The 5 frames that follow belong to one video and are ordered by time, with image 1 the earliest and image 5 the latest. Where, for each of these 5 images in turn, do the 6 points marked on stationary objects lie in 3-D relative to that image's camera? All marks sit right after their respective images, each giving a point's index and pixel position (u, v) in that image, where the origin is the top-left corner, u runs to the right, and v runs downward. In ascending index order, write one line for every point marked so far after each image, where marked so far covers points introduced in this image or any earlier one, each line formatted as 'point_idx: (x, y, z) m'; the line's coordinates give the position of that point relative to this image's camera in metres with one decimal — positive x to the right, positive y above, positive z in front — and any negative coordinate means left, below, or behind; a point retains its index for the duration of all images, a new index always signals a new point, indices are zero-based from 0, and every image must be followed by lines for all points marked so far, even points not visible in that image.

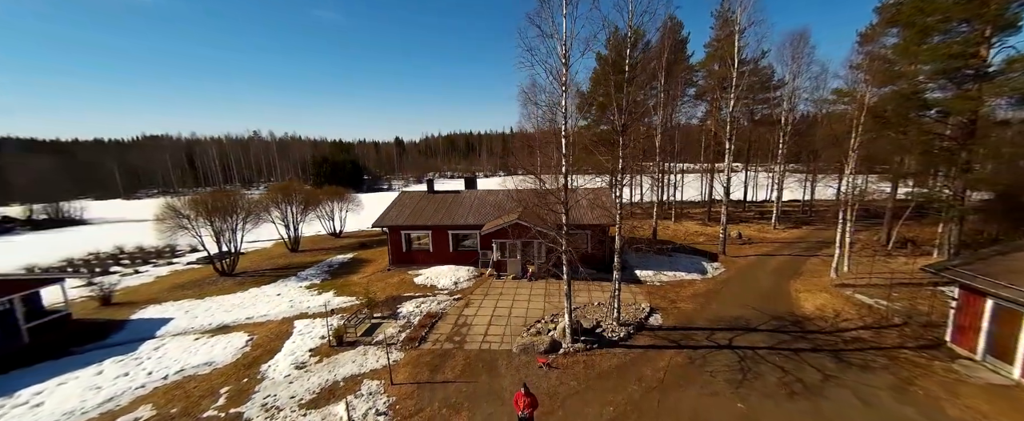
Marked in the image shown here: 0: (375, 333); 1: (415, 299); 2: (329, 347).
0: (-5.1, -4.6, +12.3) m
1: (-4.7, -4.2, +15.9) m
2: (-6.5, -4.8, +11.8) m
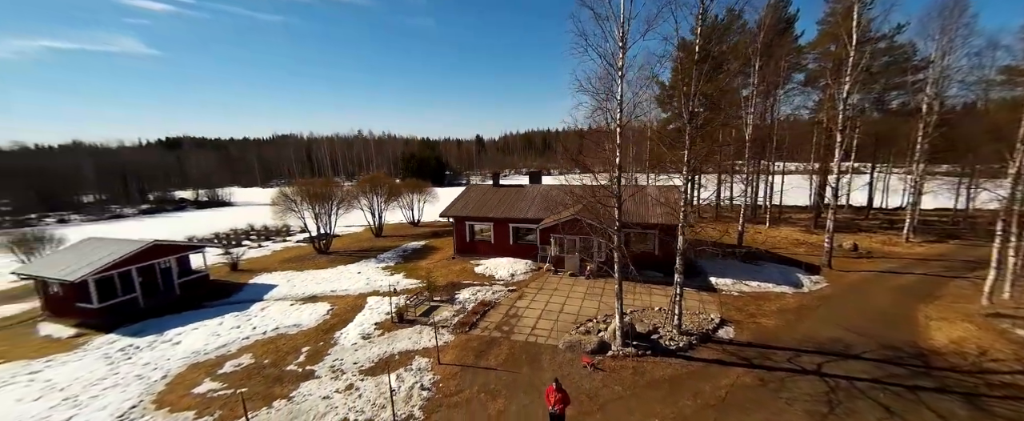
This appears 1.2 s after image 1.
0: (-3.1, -4.1, +13.0) m
1: (-2.0, -3.7, +16.5) m
2: (-4.7, -4.3, +12.9) m
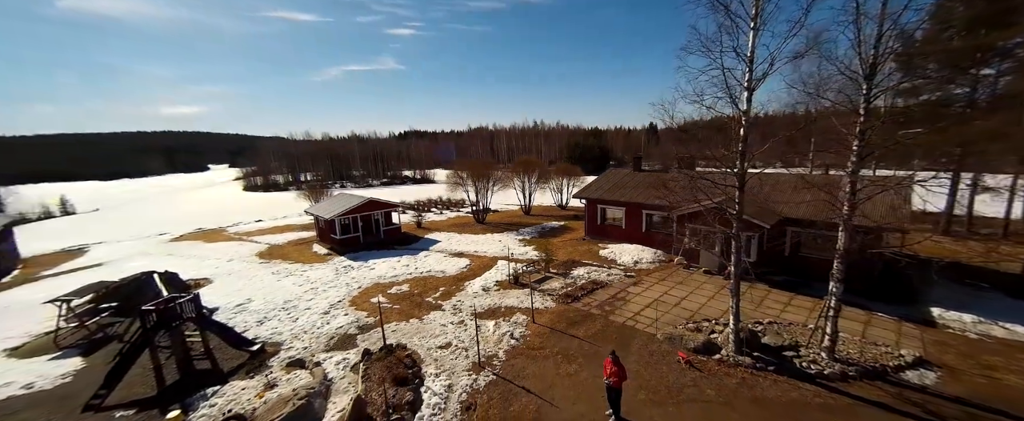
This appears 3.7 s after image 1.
0: (+1.3, -3.0, +13.8) m
1: (+3.8, -2.7, +16.5) m
2: (-0.2, -3.1, +14.4) m
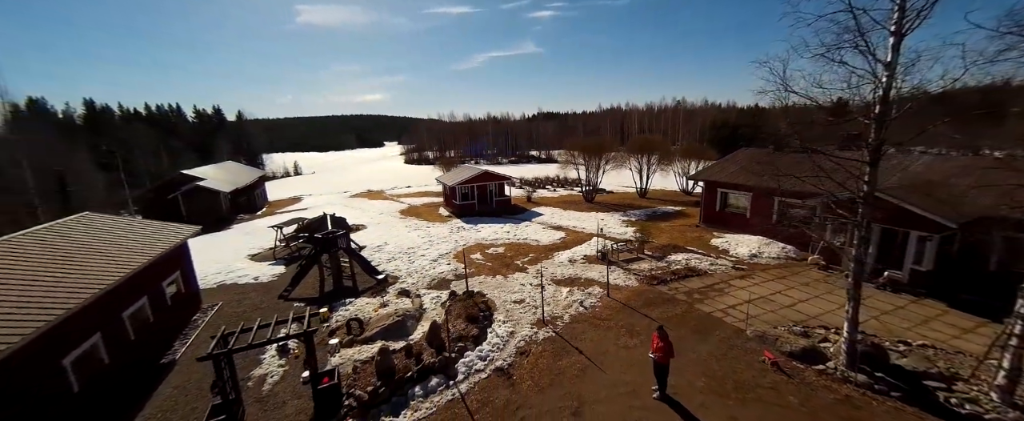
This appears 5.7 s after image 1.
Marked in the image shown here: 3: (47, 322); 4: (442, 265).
0: (+4.8, -2.1, +13.3) m
1: (+8.1, -1.9, +14.9) m
2: (+3.6, -2.0, +14.3) m
3: (-6.3, -1.5, +4.4) m
4: (-2.8, -2.2, +13.5) m
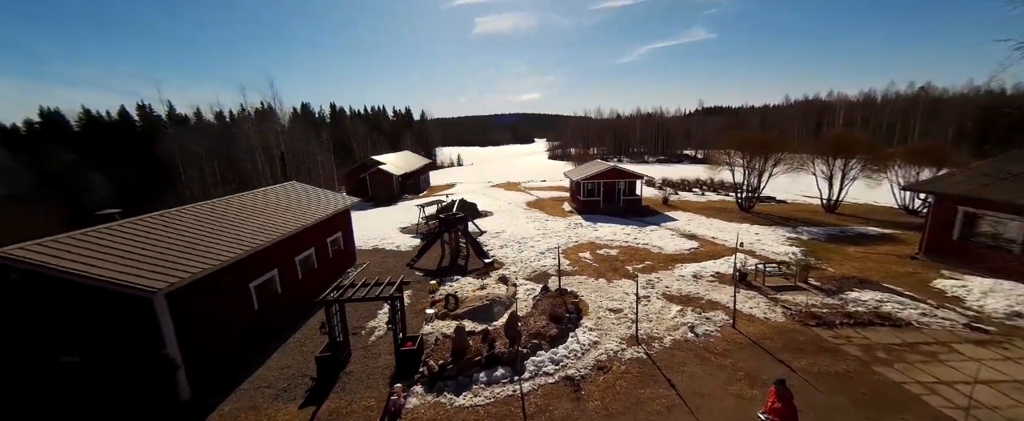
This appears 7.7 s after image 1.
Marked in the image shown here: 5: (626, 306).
0: (+8.4, -2.5, +10.4) m
1: (+12.0, -2.6, +10.6) m
2: (+7.6, -2.3, +11.7) m
3: (-5.1, -0.9, +6.3) m
4: (+1.4, -1.9, +13.4) m
5: (+3.0, -2.6, +8.9) m
